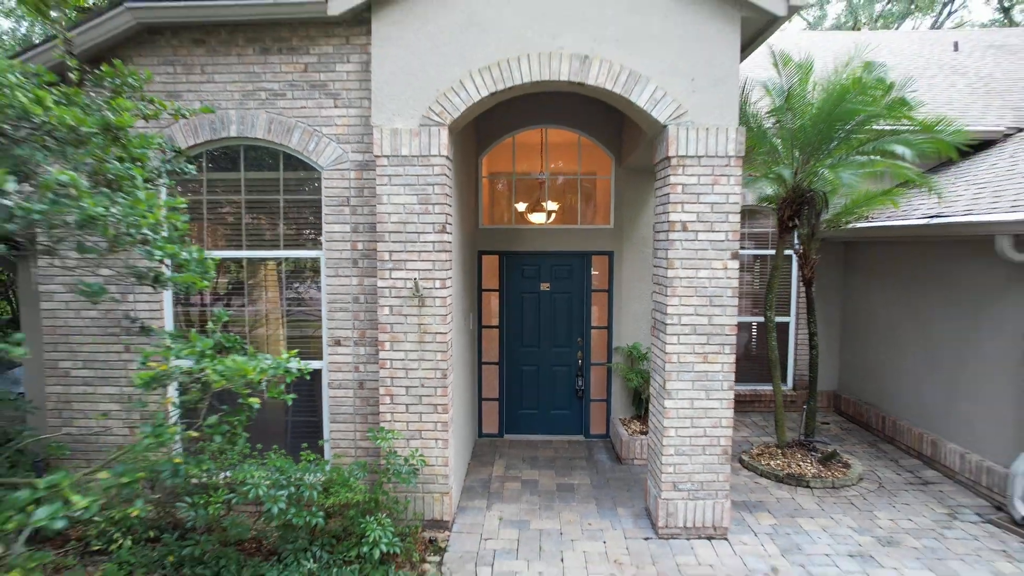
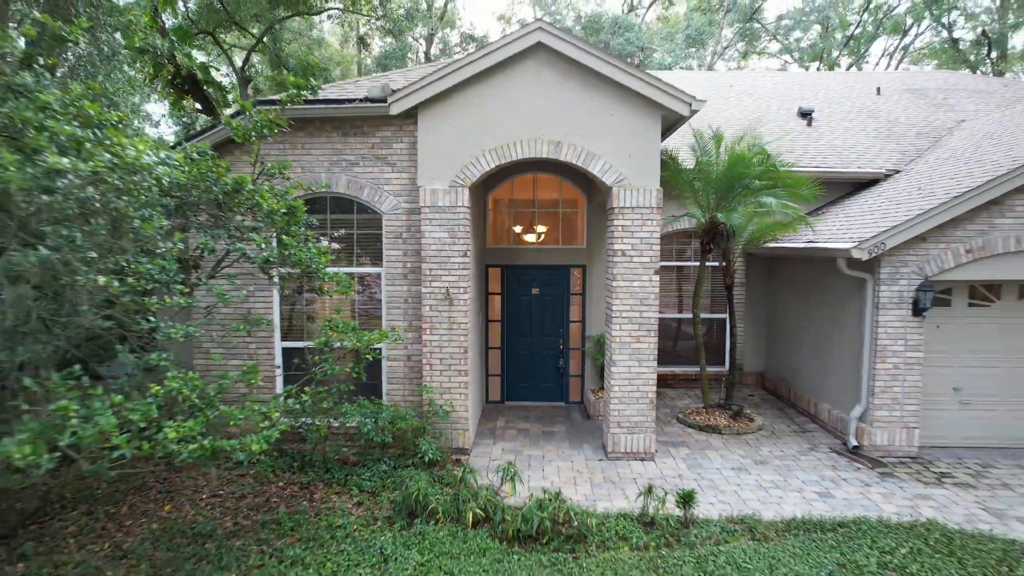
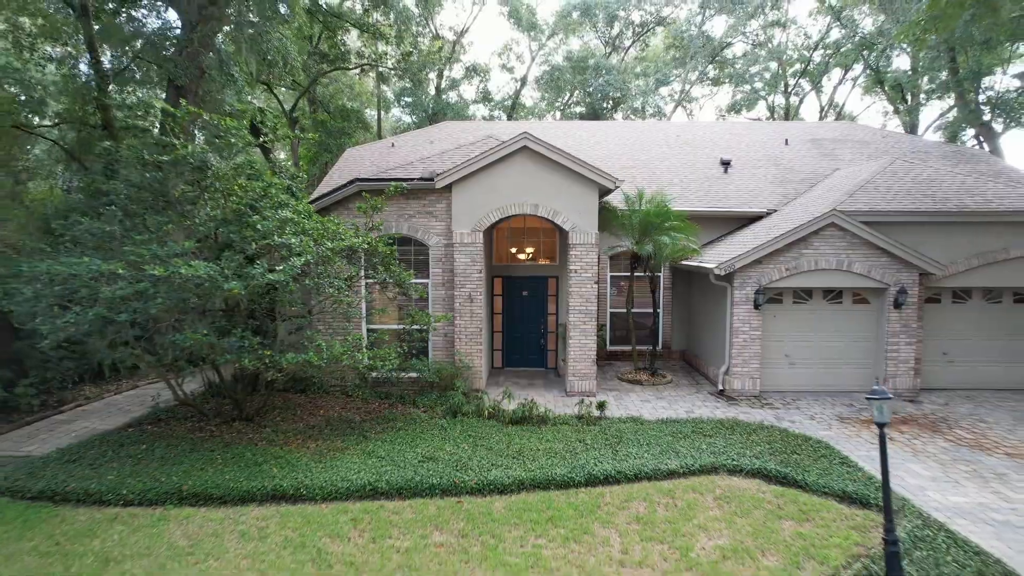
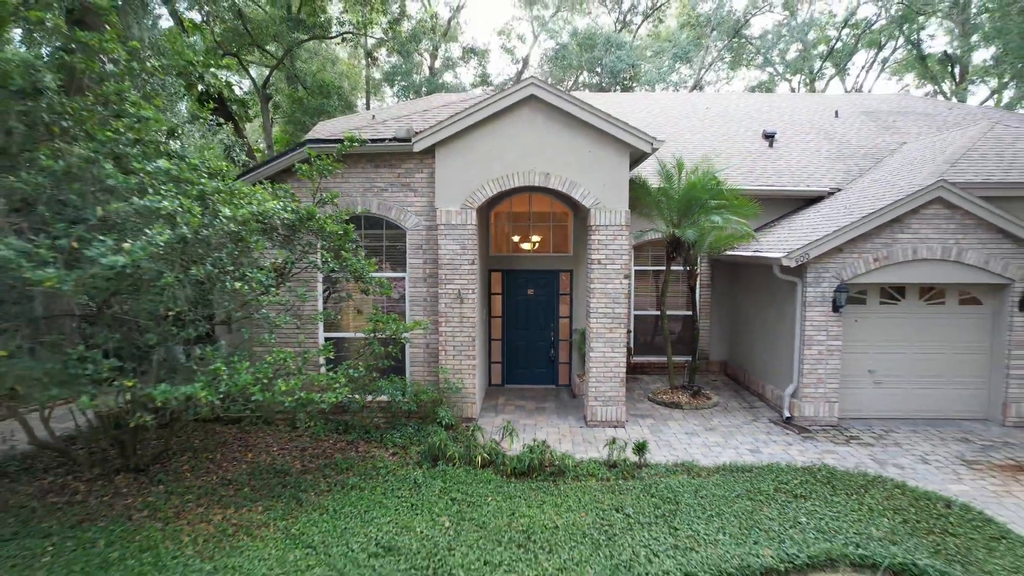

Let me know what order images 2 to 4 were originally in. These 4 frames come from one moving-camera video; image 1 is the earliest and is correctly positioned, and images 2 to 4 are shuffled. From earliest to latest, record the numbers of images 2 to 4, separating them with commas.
2, 4, 3
